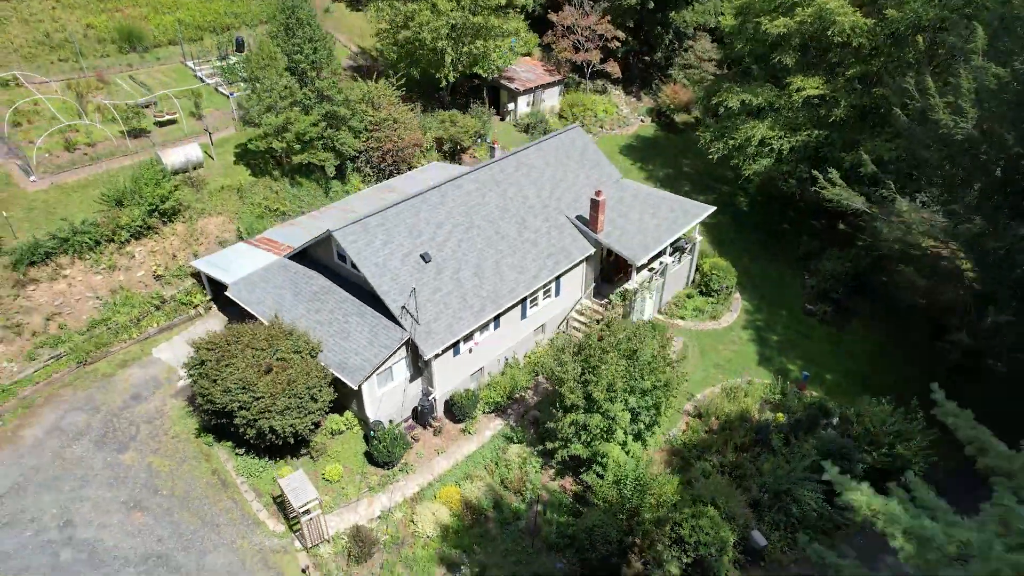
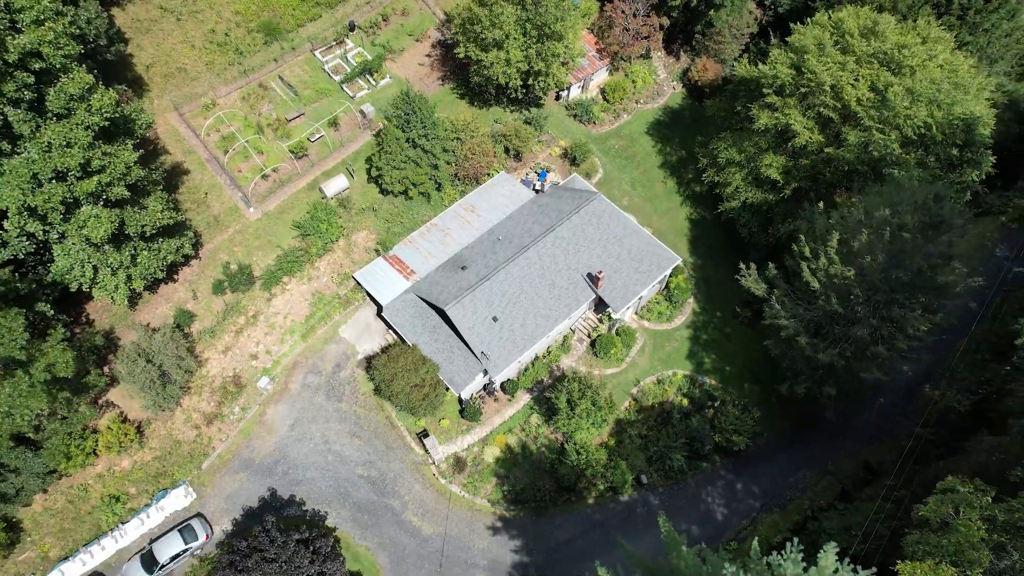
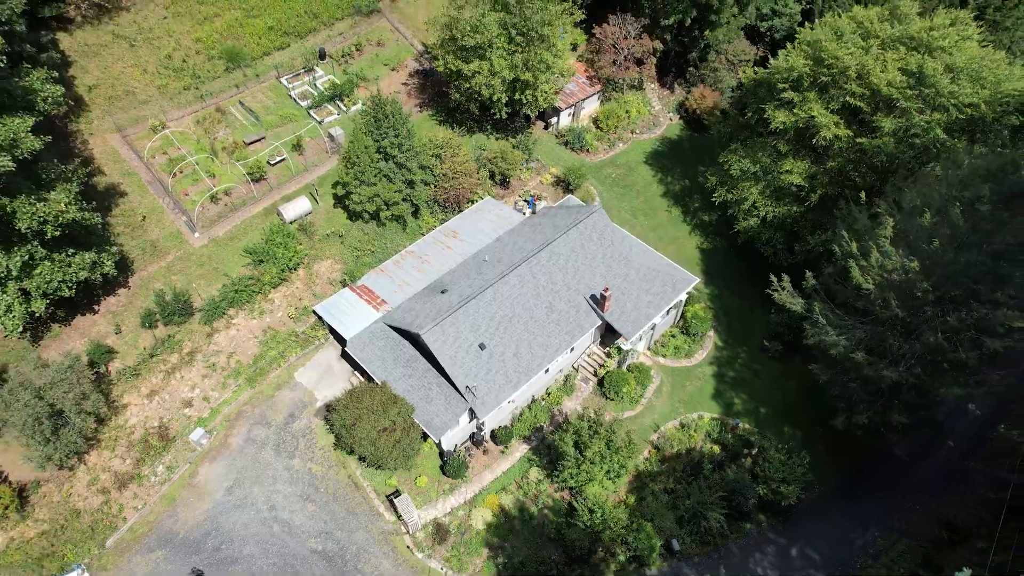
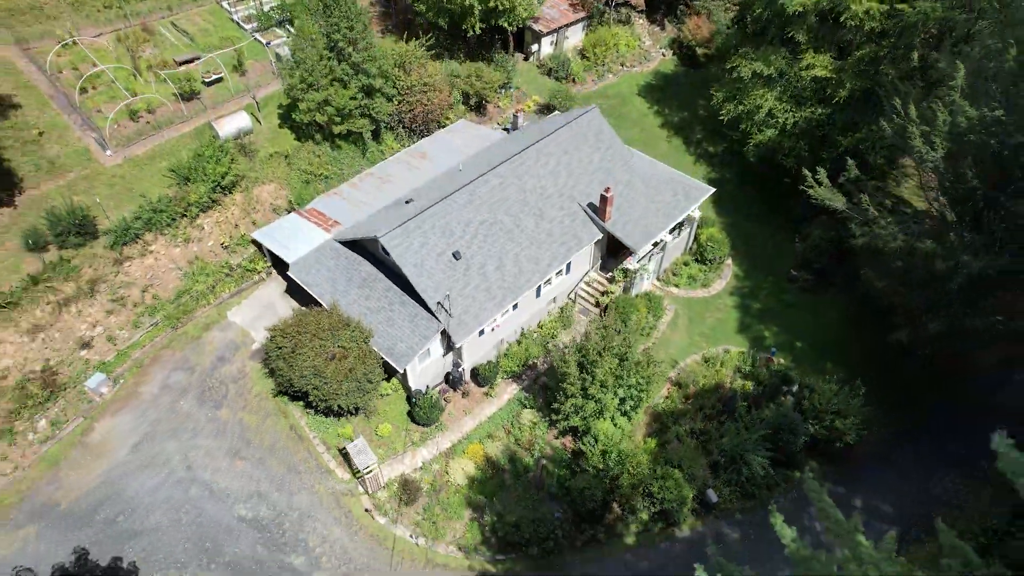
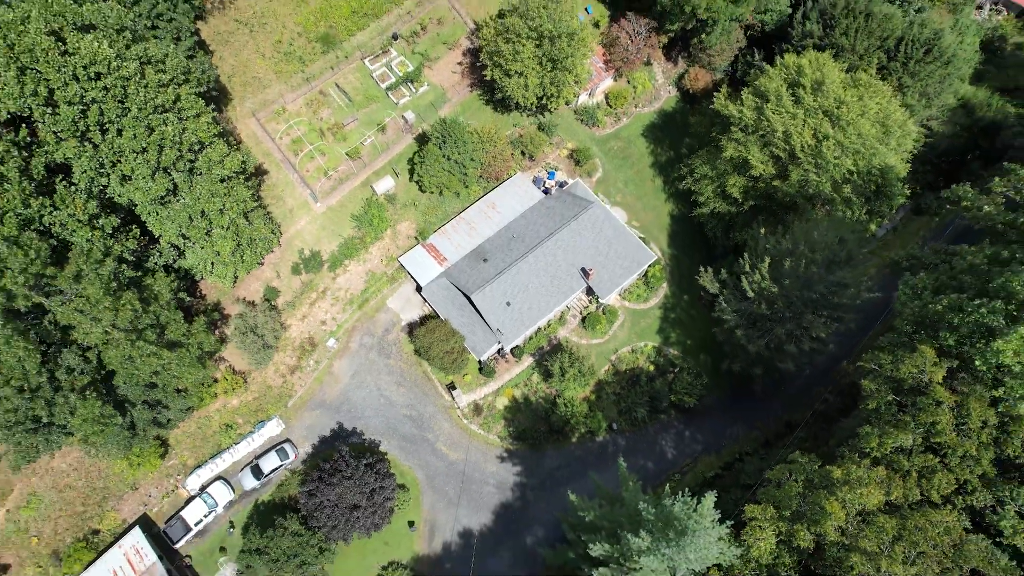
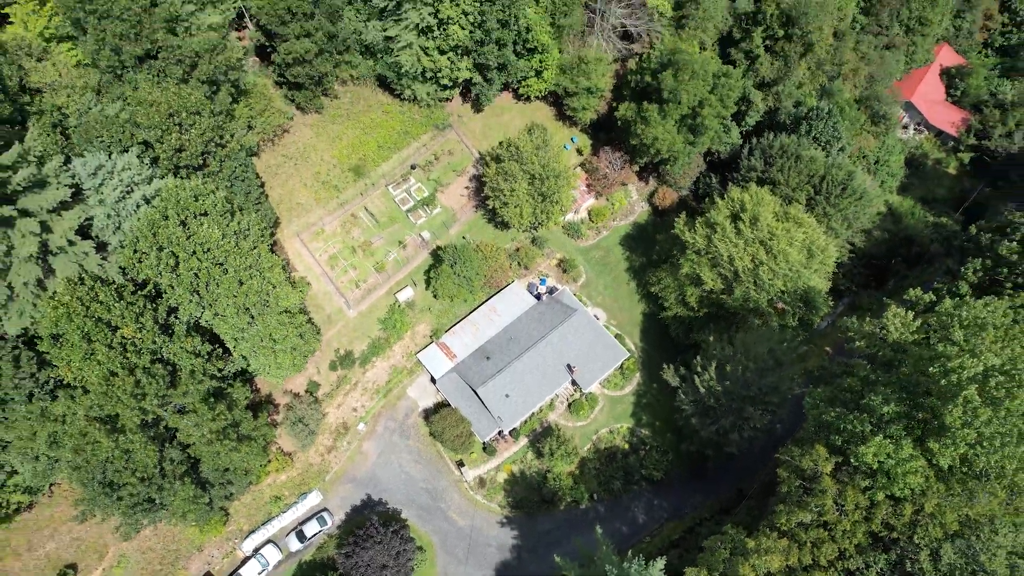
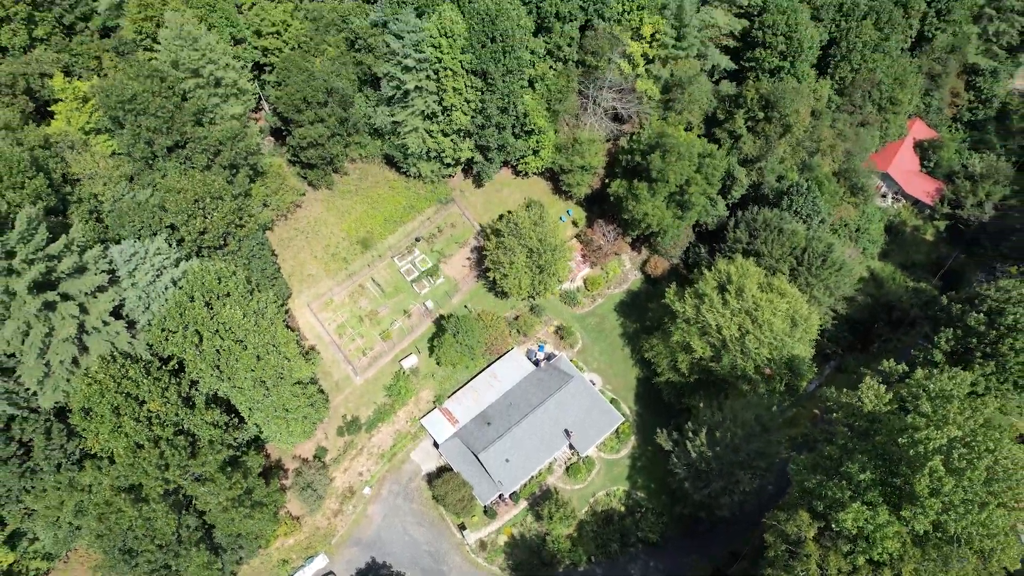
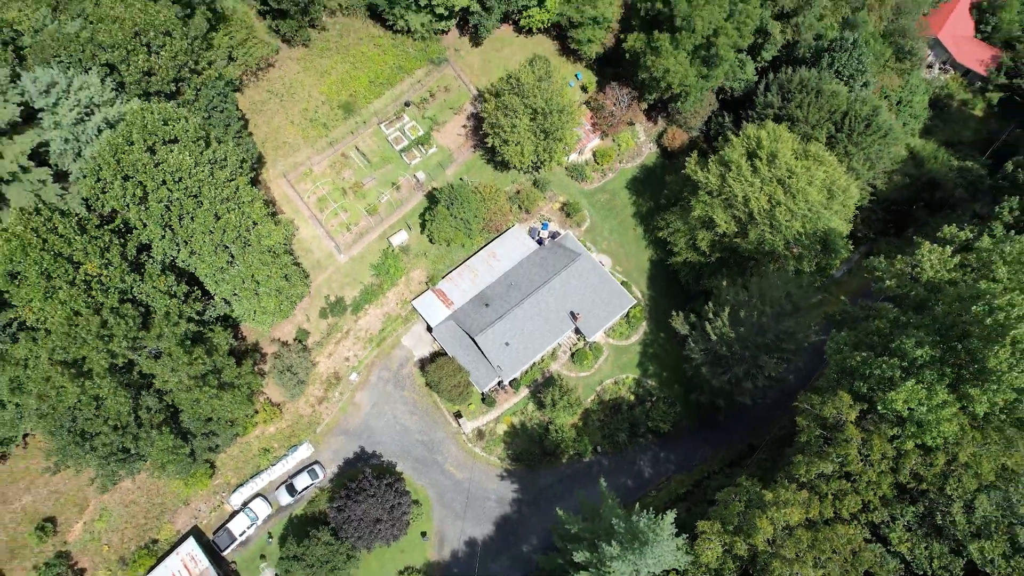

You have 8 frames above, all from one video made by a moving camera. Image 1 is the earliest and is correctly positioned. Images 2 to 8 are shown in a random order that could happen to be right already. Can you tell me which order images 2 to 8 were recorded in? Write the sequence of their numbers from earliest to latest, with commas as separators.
4, 3, 2, 5, 8, 6, 7
